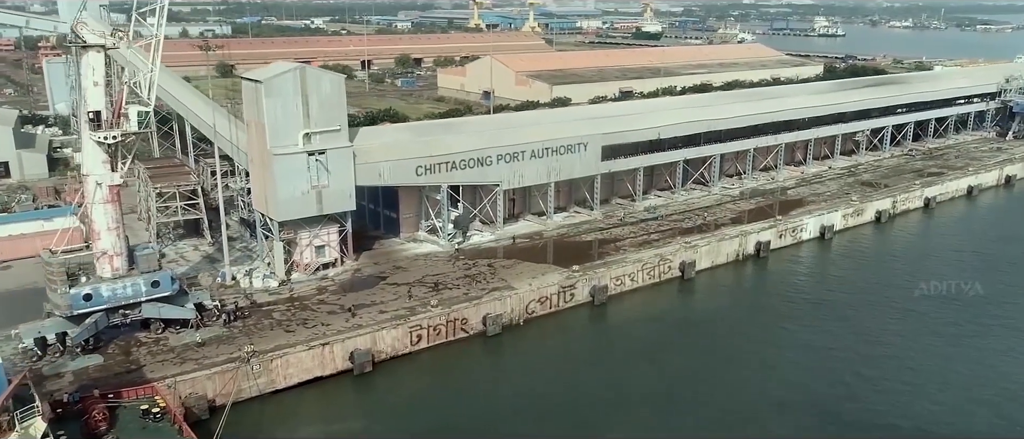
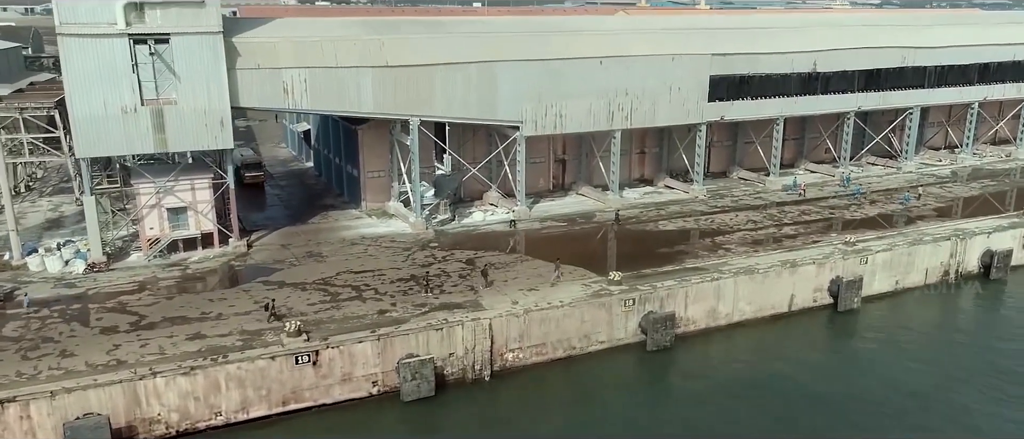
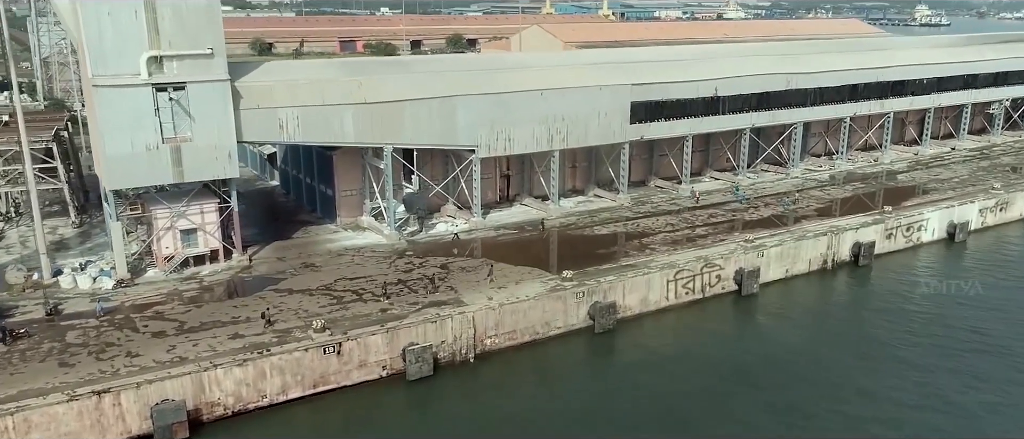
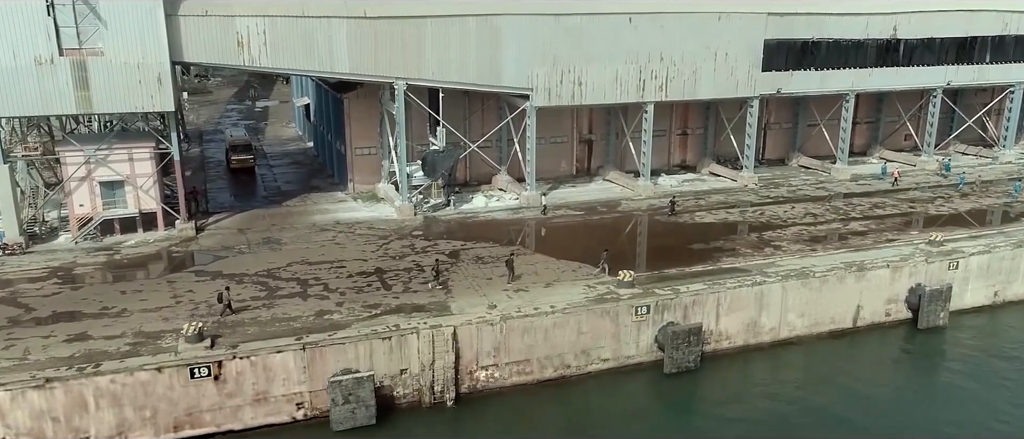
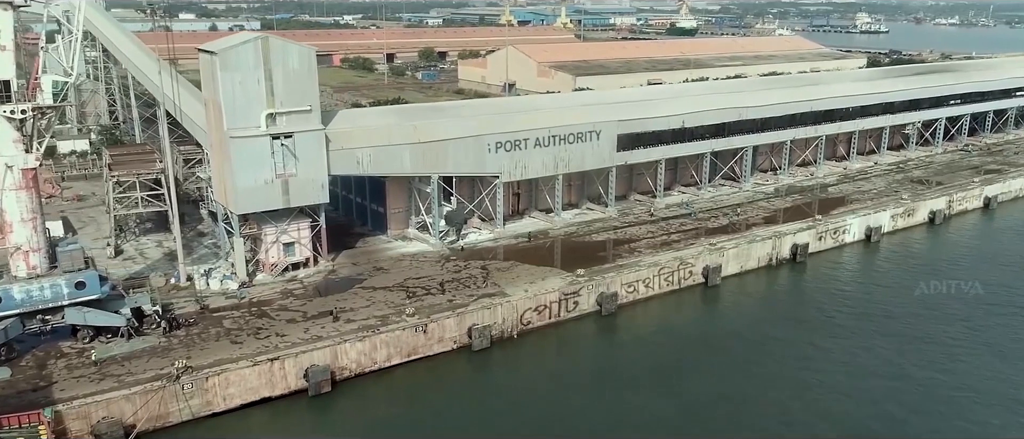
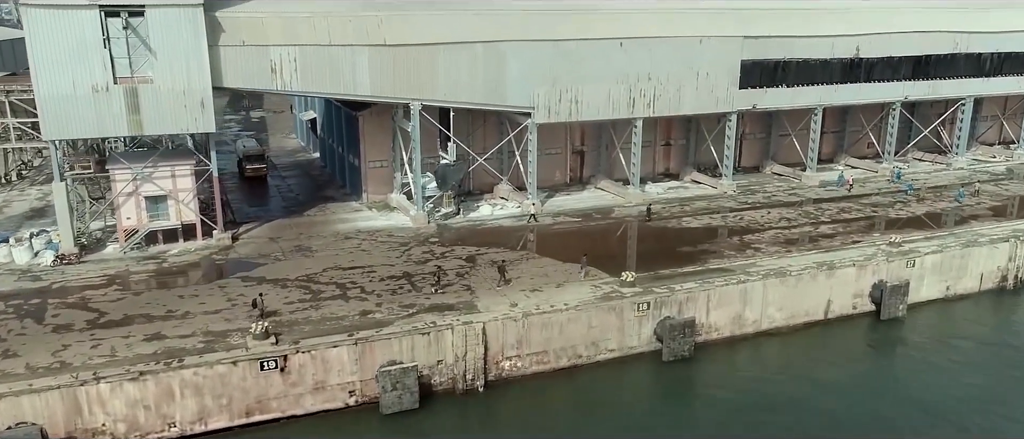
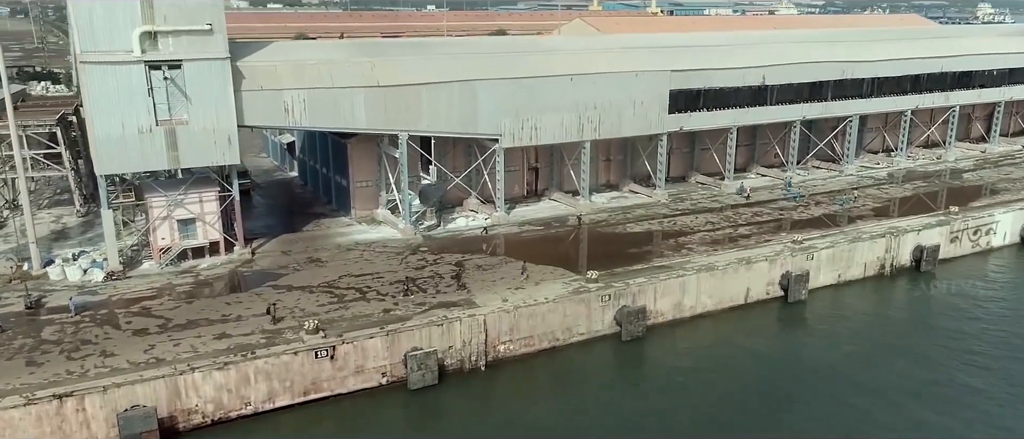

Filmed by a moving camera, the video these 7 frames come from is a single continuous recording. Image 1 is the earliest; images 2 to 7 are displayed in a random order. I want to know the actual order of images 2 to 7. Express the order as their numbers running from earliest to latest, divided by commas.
5, 3, 7, 2, 6, 4
